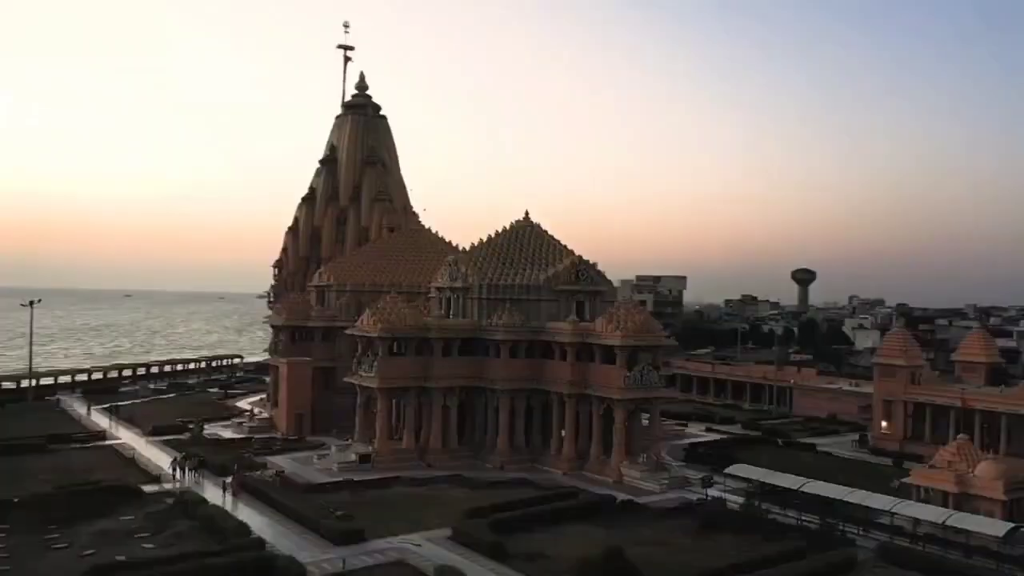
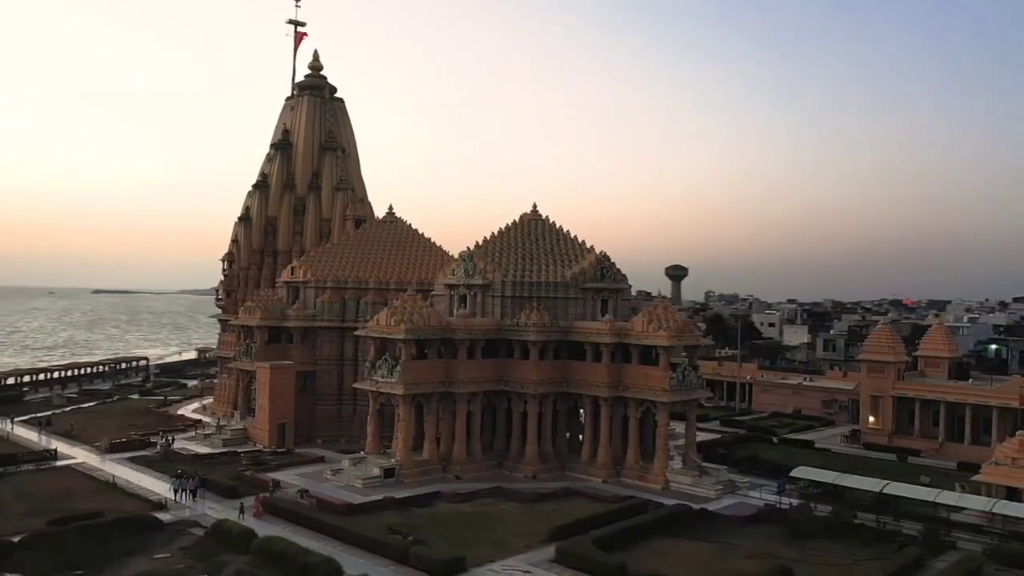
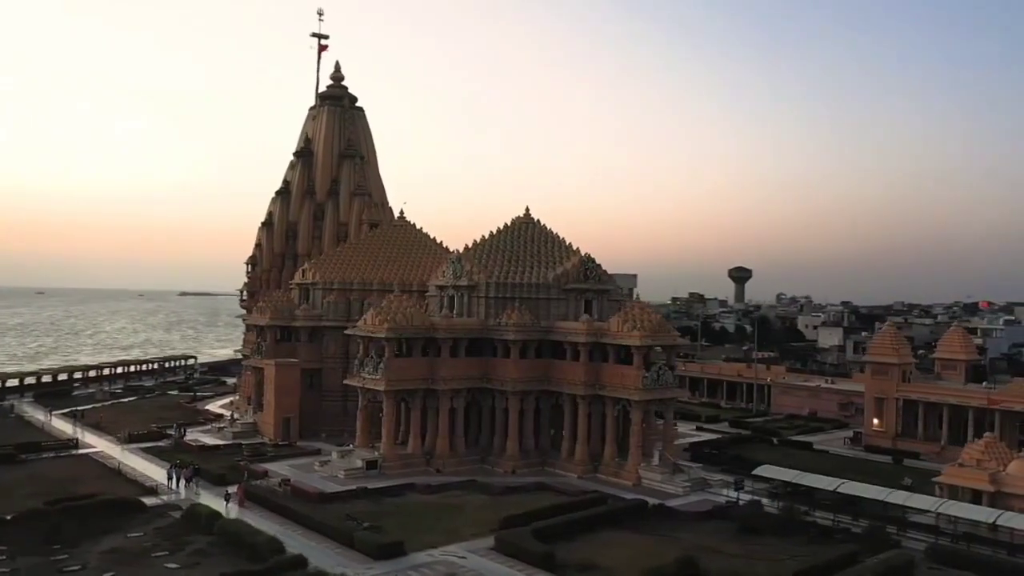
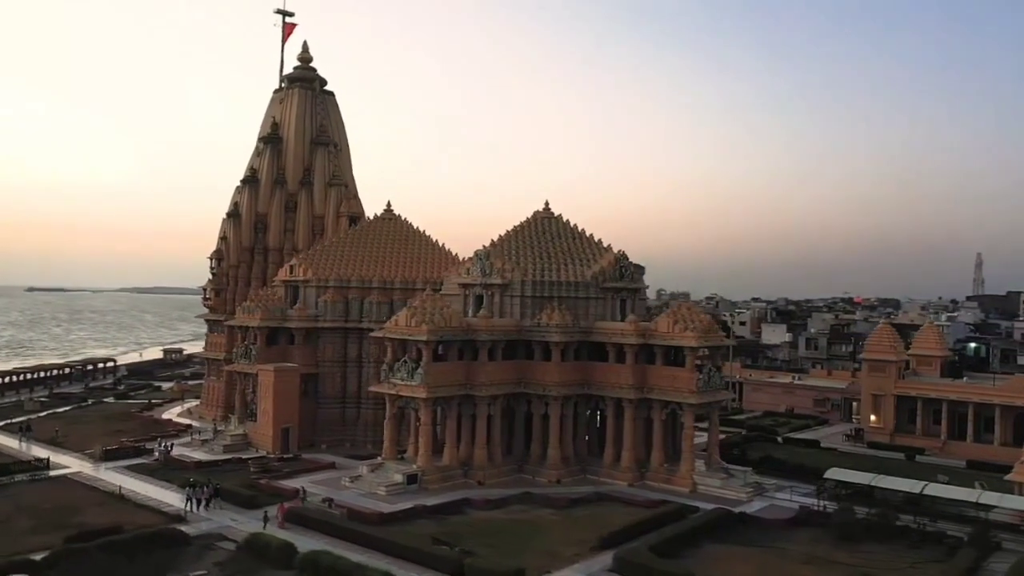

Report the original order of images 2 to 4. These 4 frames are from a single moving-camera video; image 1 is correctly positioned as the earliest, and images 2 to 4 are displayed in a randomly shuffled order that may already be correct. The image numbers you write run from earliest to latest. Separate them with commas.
3, 2, 4
